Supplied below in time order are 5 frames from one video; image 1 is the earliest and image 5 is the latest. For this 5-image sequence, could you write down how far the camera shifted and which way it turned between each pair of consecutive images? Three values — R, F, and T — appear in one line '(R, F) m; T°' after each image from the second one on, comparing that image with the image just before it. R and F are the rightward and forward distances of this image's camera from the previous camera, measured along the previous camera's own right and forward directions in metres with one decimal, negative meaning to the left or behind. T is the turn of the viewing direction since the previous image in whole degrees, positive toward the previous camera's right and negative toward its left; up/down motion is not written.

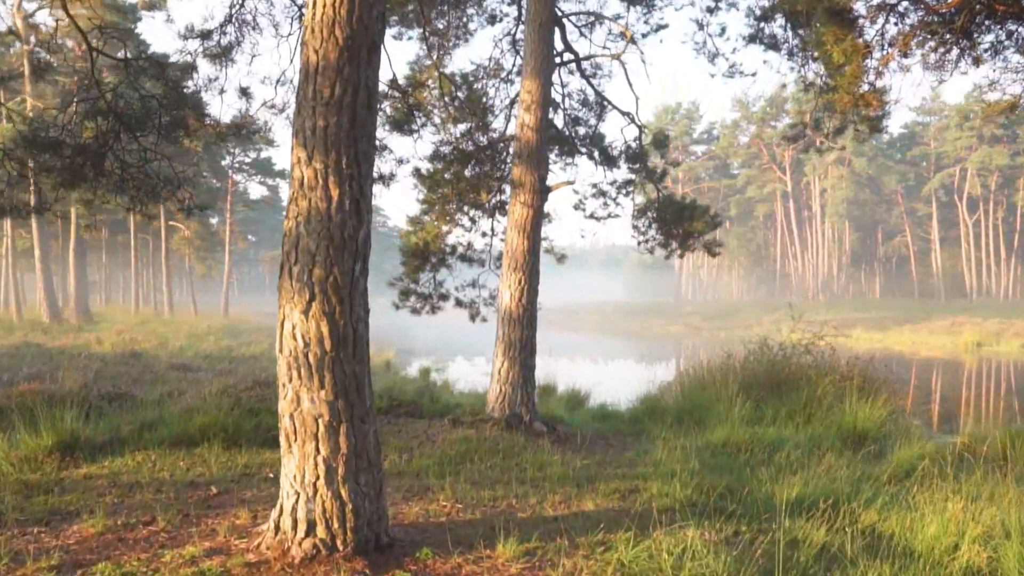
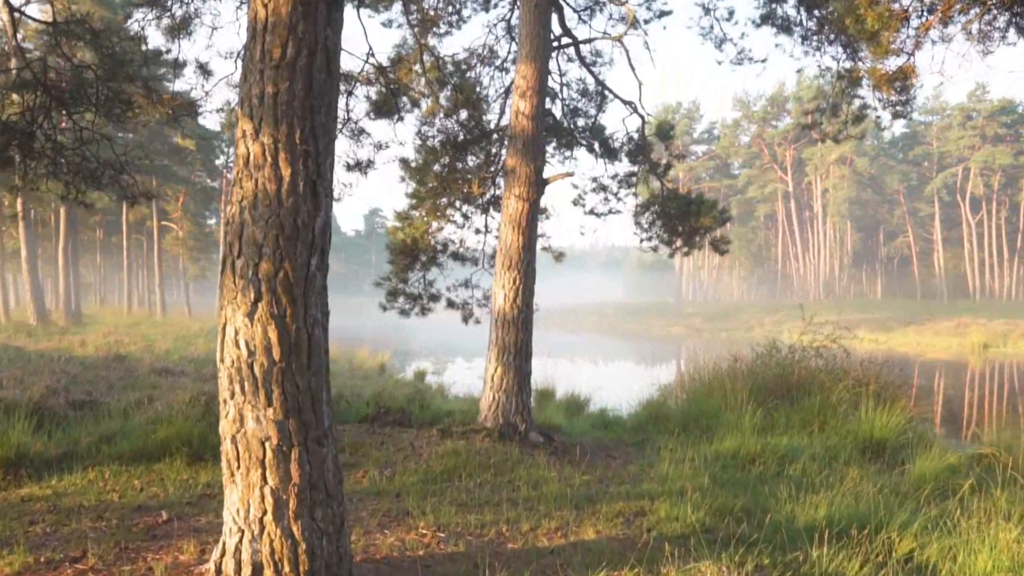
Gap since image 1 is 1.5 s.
(+0.1, +0.5) m; 0°
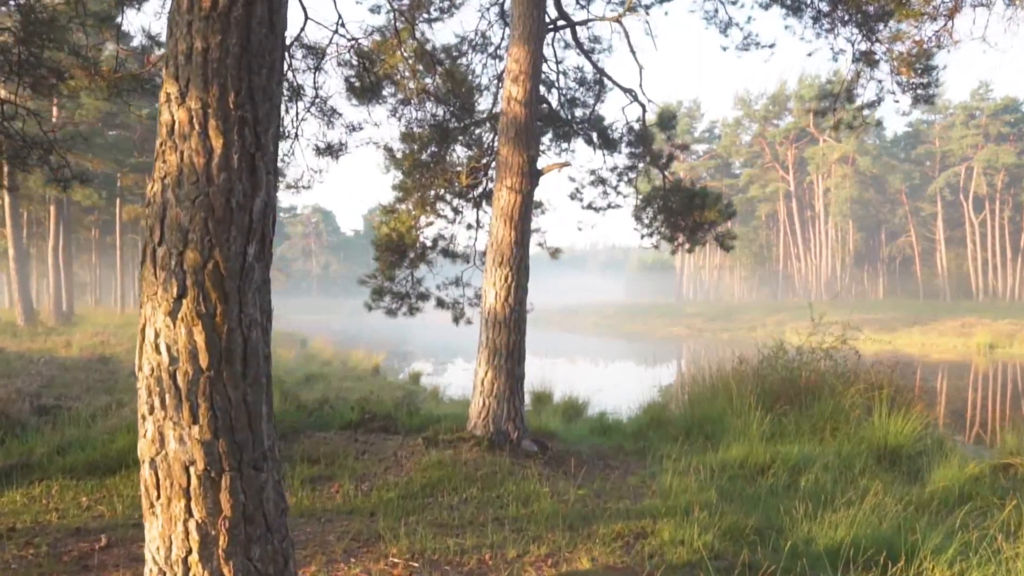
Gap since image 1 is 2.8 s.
(+0.1, +0.5) m; 0°
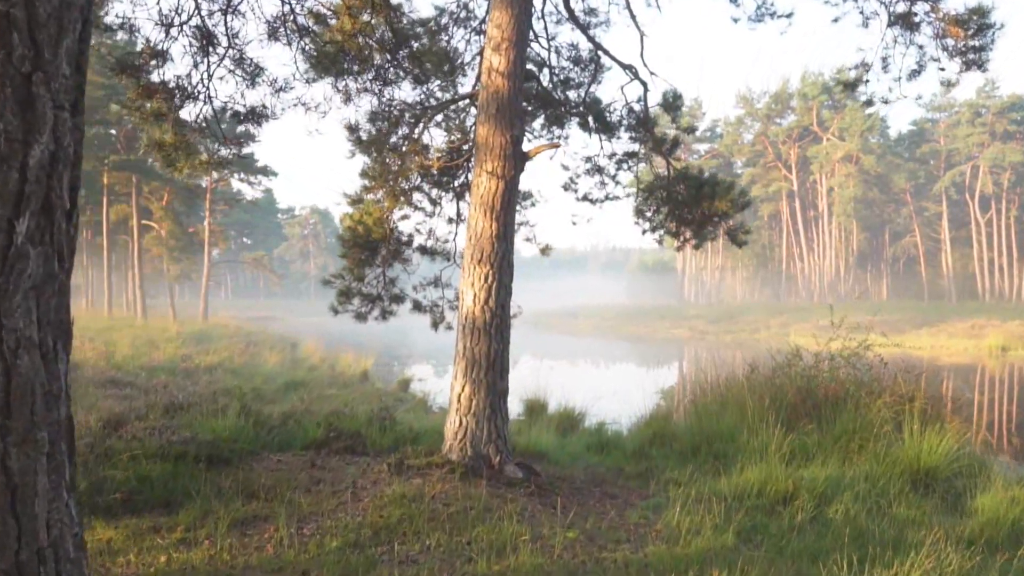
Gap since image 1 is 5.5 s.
(+0.2, +0.9) m; 0°
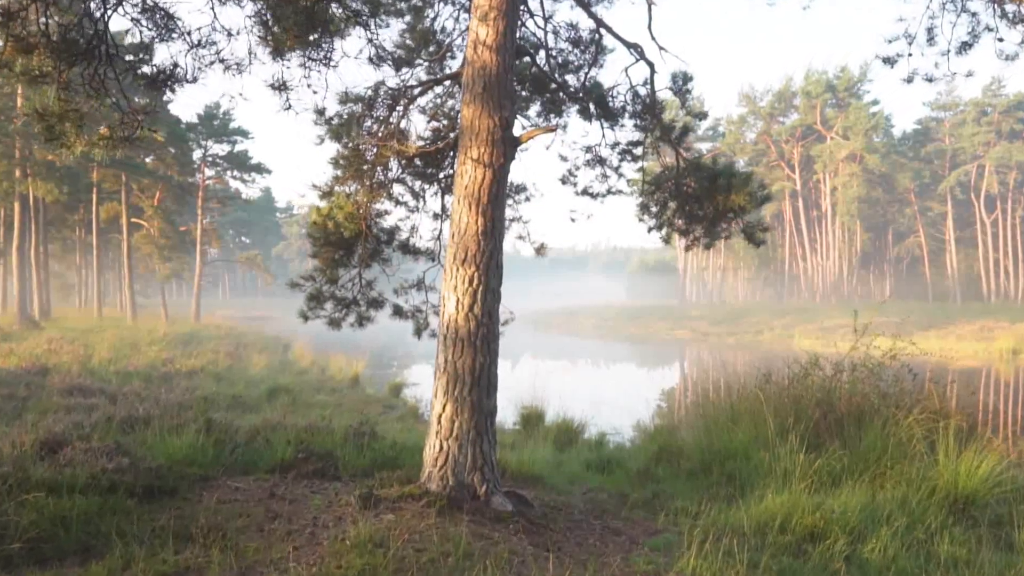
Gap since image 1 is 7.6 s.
(+0.1, +0.7) m; 0°
